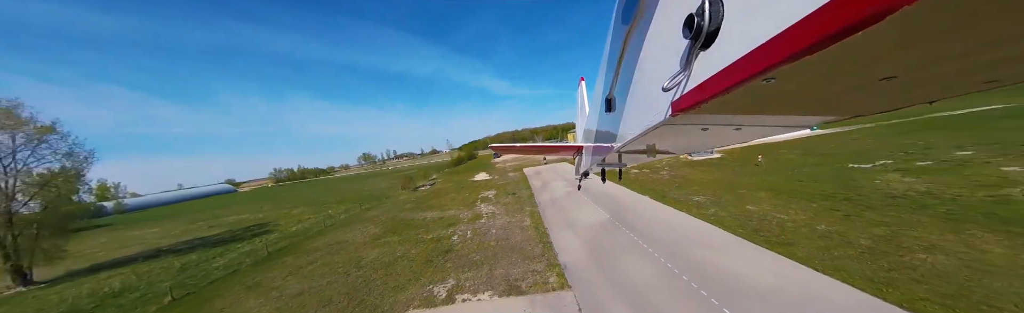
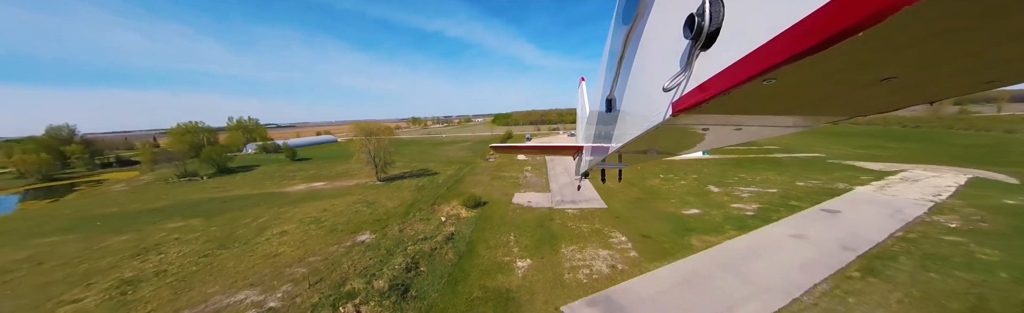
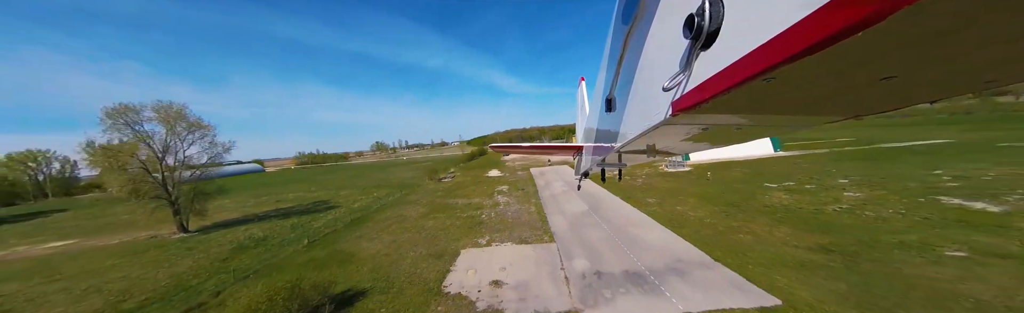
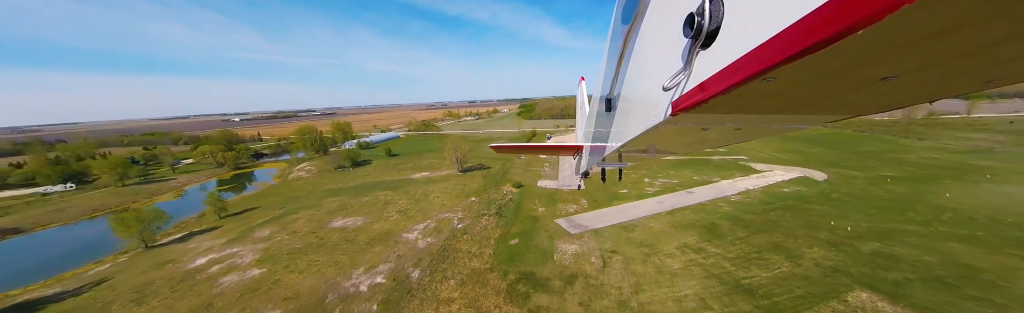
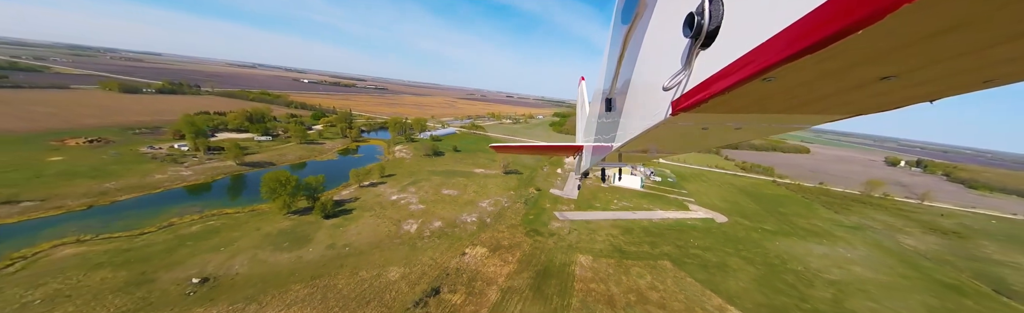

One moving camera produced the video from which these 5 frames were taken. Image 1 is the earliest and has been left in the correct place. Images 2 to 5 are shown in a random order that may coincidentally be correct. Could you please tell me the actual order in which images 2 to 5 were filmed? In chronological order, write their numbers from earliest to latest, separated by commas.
3, 2, 4, 5
